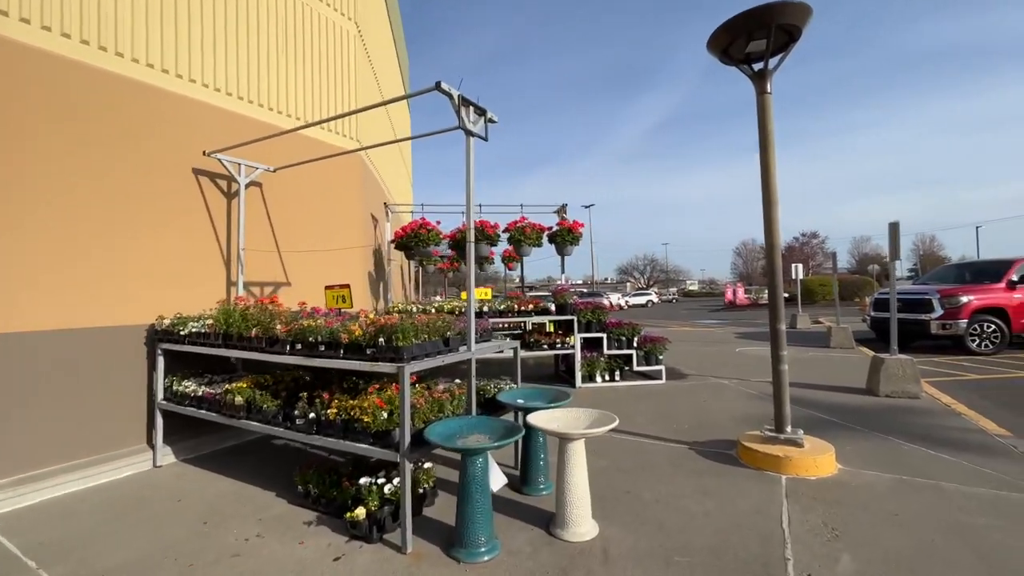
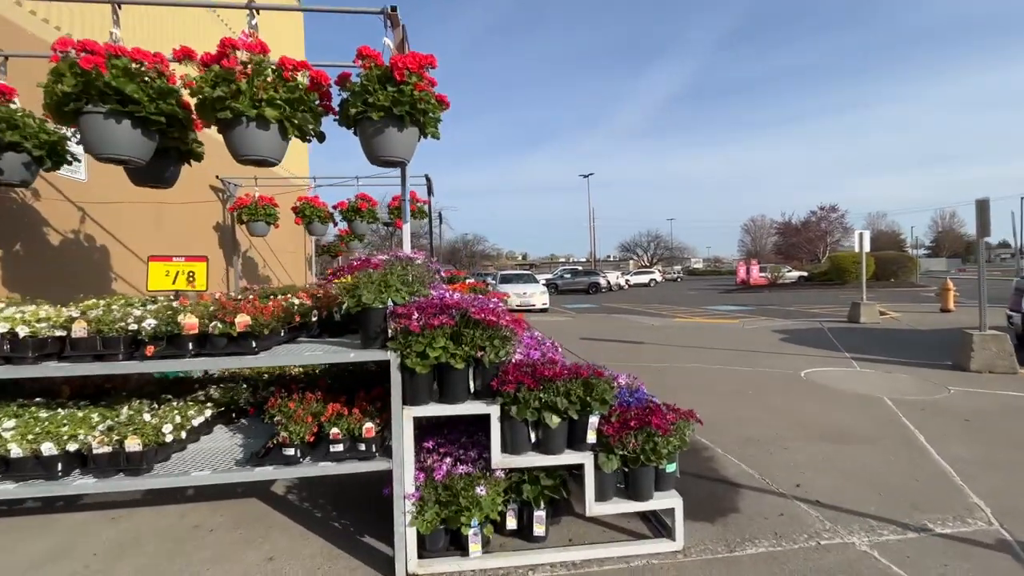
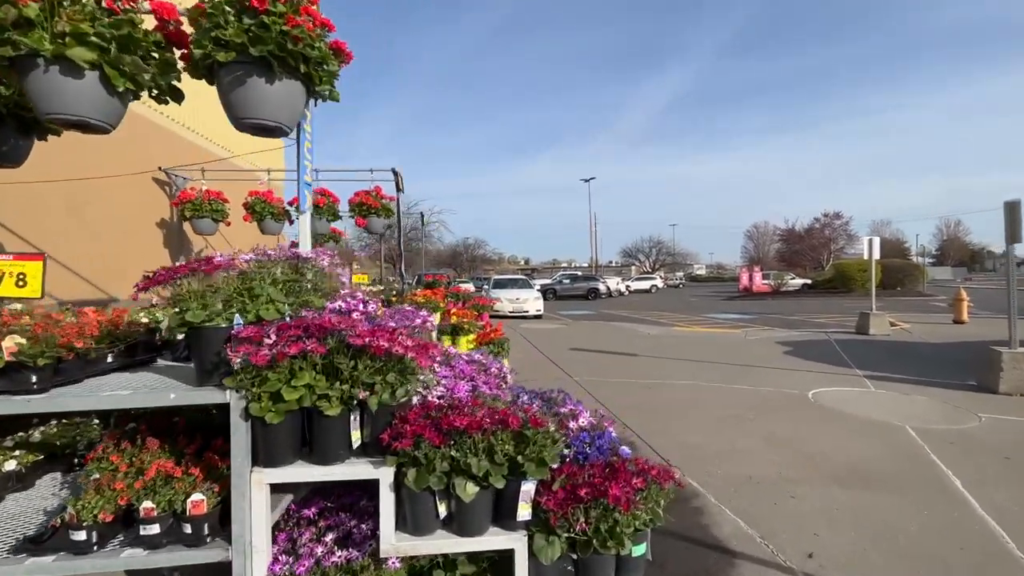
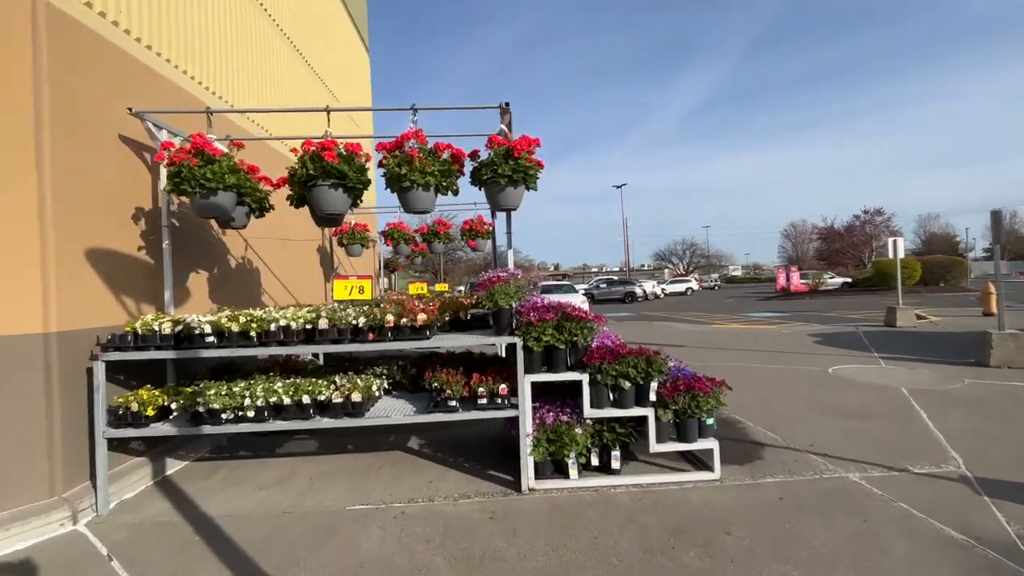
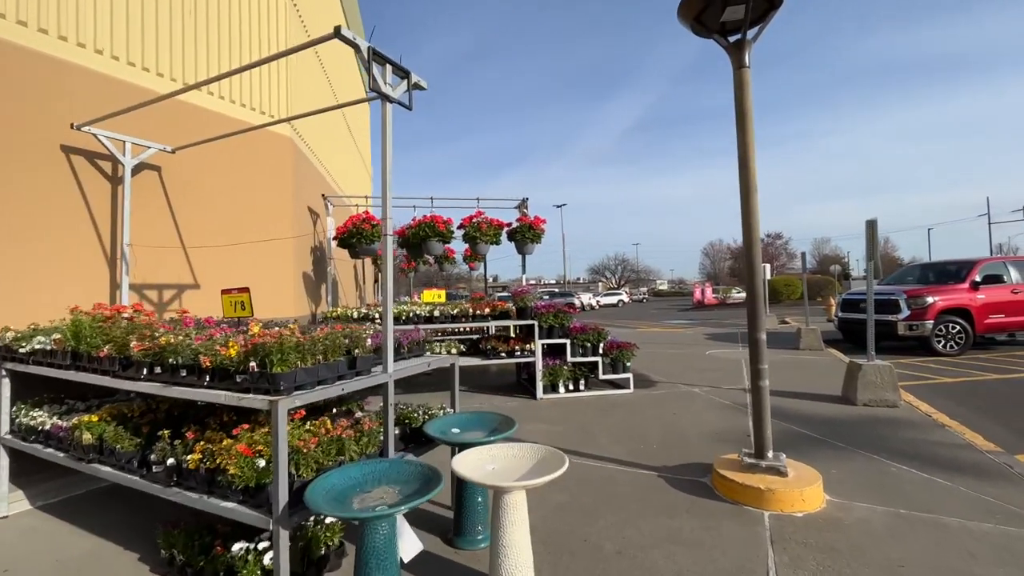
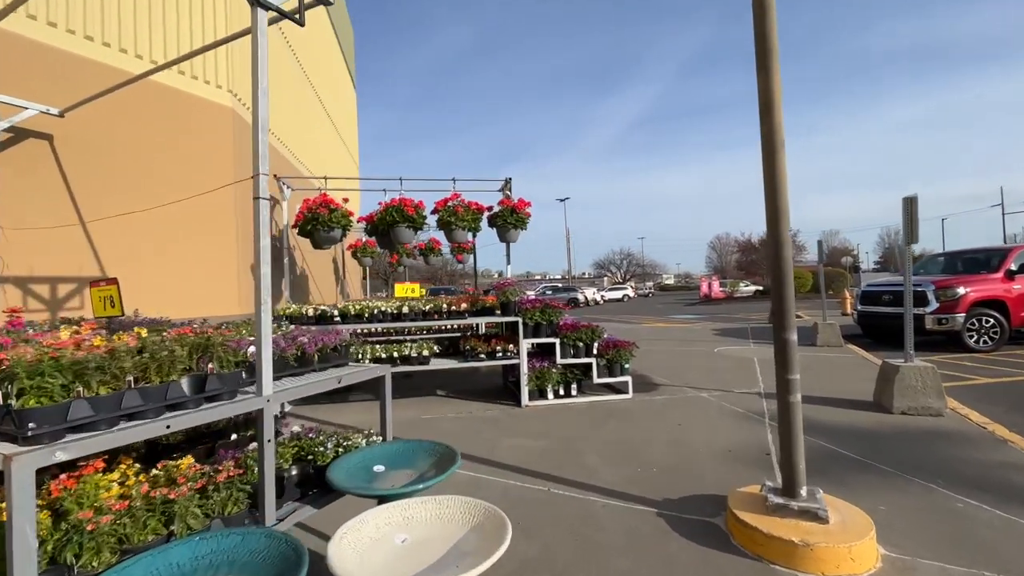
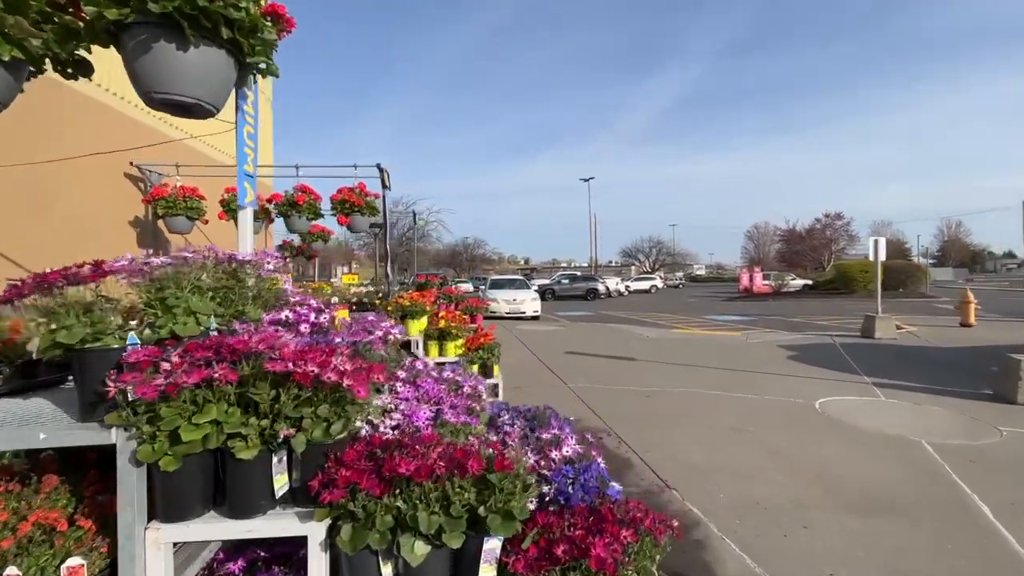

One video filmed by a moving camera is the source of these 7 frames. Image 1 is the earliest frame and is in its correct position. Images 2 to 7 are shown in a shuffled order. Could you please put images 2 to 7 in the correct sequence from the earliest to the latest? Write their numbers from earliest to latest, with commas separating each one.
5, 6, 4, 2, 3, 7
